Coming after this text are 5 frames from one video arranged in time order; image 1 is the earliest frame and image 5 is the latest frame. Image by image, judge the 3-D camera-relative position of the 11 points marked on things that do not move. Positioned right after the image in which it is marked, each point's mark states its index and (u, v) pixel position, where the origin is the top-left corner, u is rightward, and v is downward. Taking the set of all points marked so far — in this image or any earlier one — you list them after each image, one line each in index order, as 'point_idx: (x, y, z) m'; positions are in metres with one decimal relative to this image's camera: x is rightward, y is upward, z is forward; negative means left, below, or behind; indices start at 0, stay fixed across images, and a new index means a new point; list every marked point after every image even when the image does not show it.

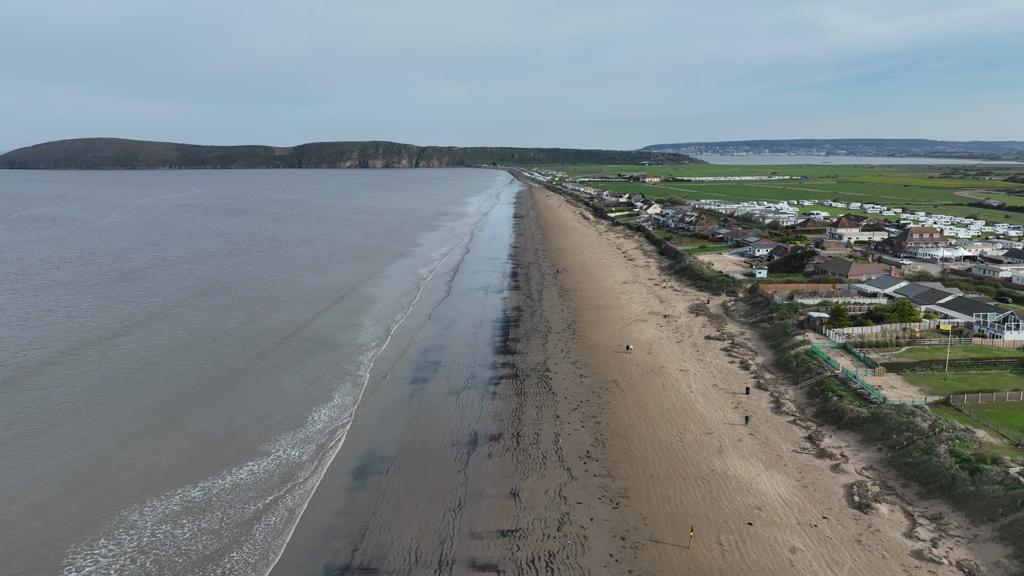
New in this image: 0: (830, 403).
0: (+9.7, -3.5, +18.1) m
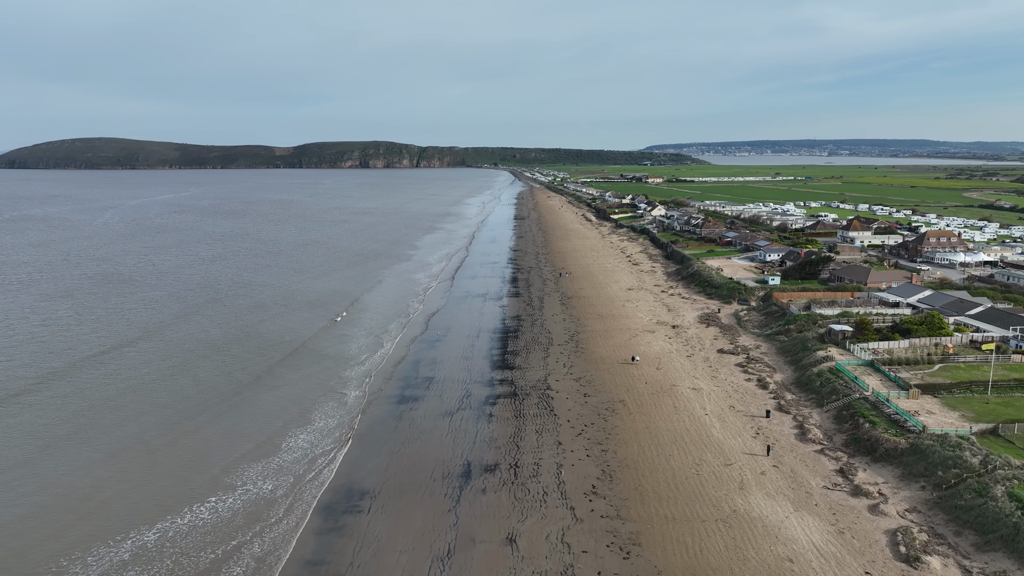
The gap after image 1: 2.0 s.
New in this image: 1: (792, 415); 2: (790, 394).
0: (+9.6, -4.0, +16.3) m
1: (+8.7, -4.0, +18.4) m
2: (+9.4, -3.6, +19.9) m
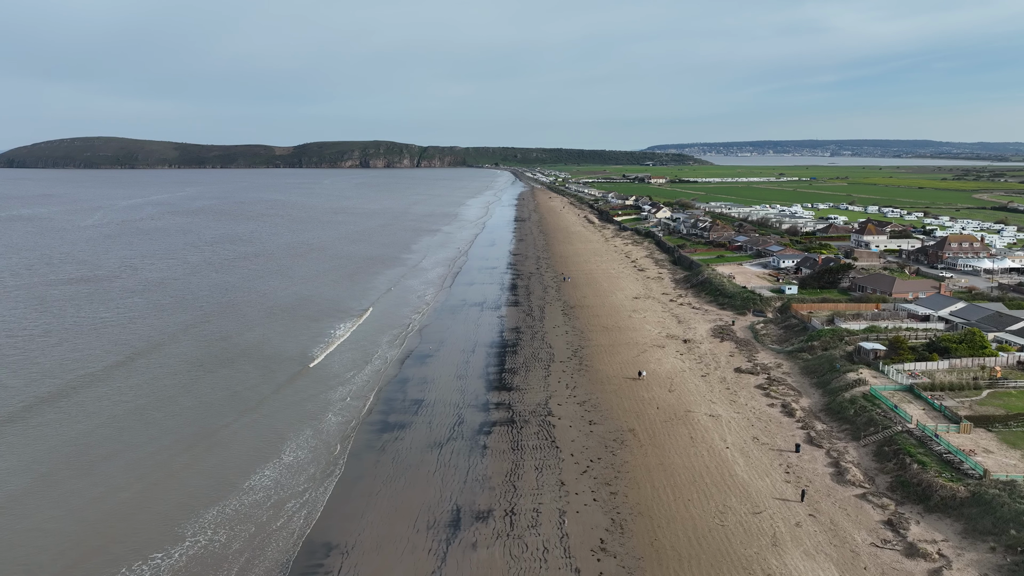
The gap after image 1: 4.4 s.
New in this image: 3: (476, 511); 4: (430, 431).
0: (+9.5, -4.5, +14.2) m
1: (+8.6, -4.5, +16.3) m
2: (+9.3, -4.1, +17.7) m
3: (-0.9, -5.4, +14.2) m
4: (-2.6, -4.5, +18.5) m
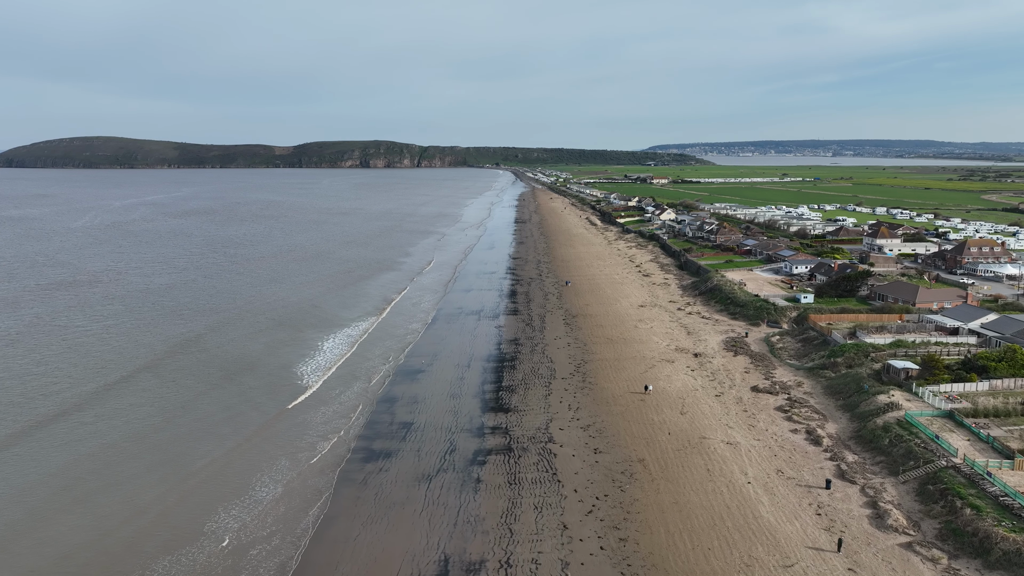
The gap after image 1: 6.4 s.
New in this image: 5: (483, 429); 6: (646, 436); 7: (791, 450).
0: (+9.5, -4.9, +12.4) m
1: (+8.5, -4.9, +14.5) m
2: (+9.2, -4.5, +16.0) m
3: (-1.0, -5.8, +12.5) m
4: (-2.6, -4.9, +16.7) m
5: (-0.9, -4.4, +18.4) m
6: (+4.0, -4.4, +17.7) m
7: (+7.8, -4.5, +16.5) m
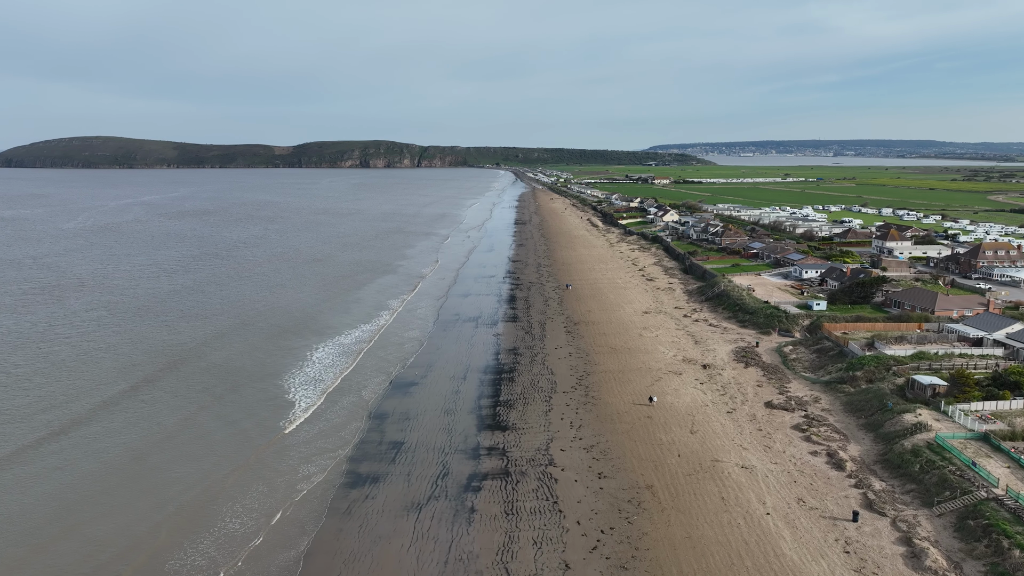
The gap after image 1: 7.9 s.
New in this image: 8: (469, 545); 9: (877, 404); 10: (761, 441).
0: (+9.4, -5.2, +11.1) m
1: (+8.5, -5.2, +13.2) m
2: (+9.1, -4.8, +14.7) m
3: (-1.0, -6.1, +11.2) m
4: (-2.7, -5.2, +15.5) m
5: (-1.0, -4.7, +17.1) m
6: (+3.9, -4.7, +16.4) m
7: (+7.7, -4.8, +15.2) m
8: (-1.0, -5.7, +13.0) m
9: (+11.0, -3.5, +17.8) m
10: (+7.2, -4.4, +17.2) m
